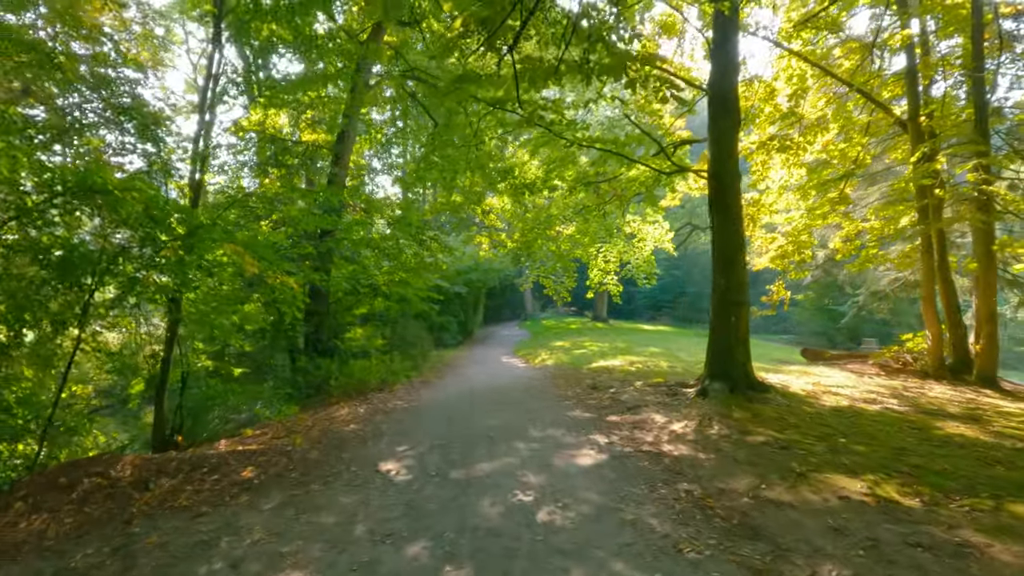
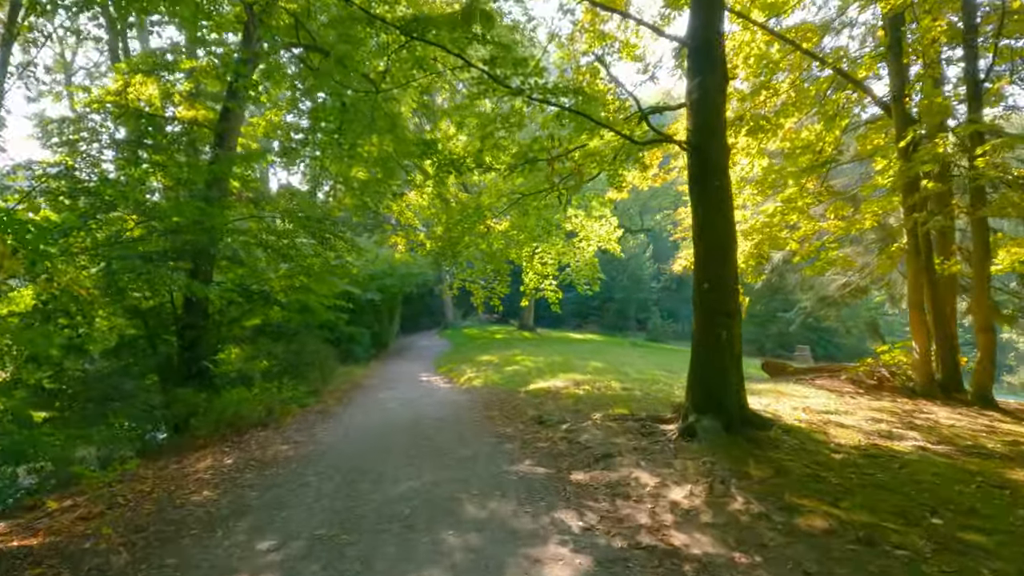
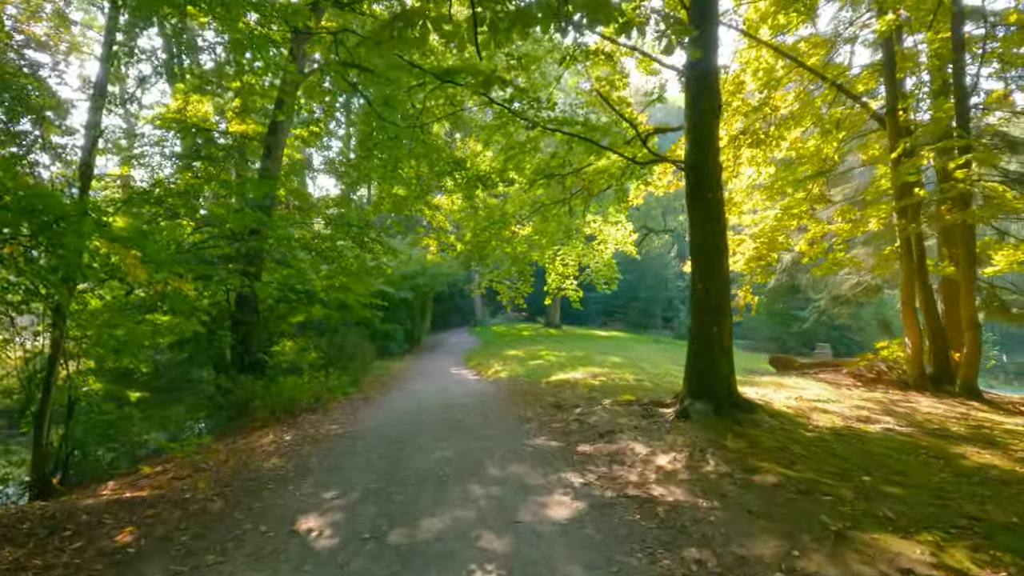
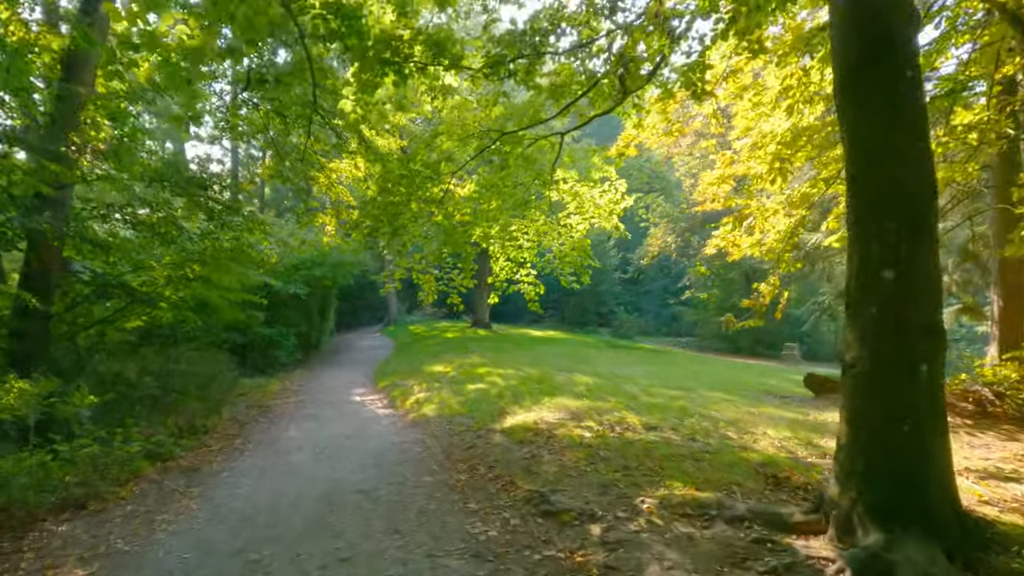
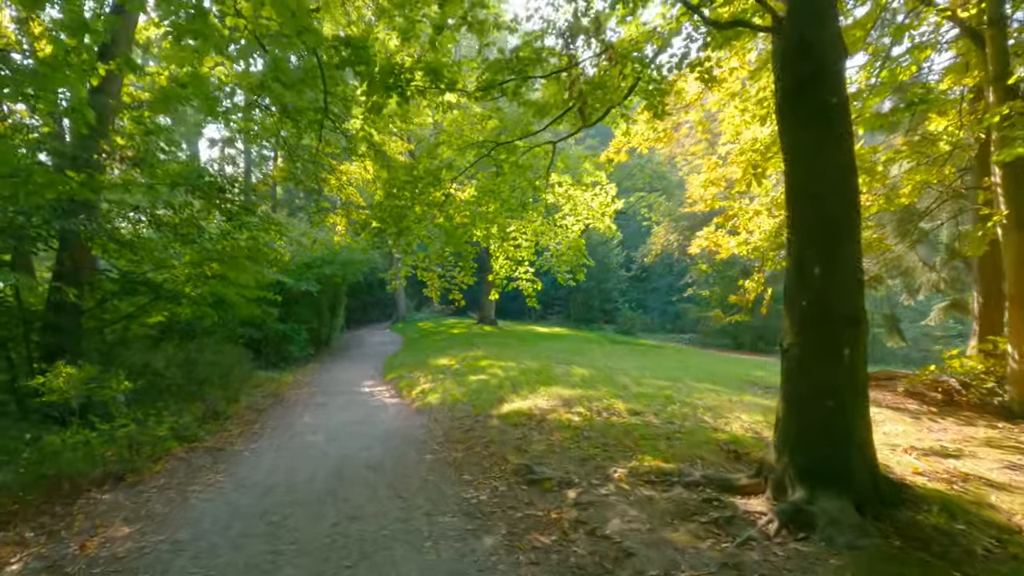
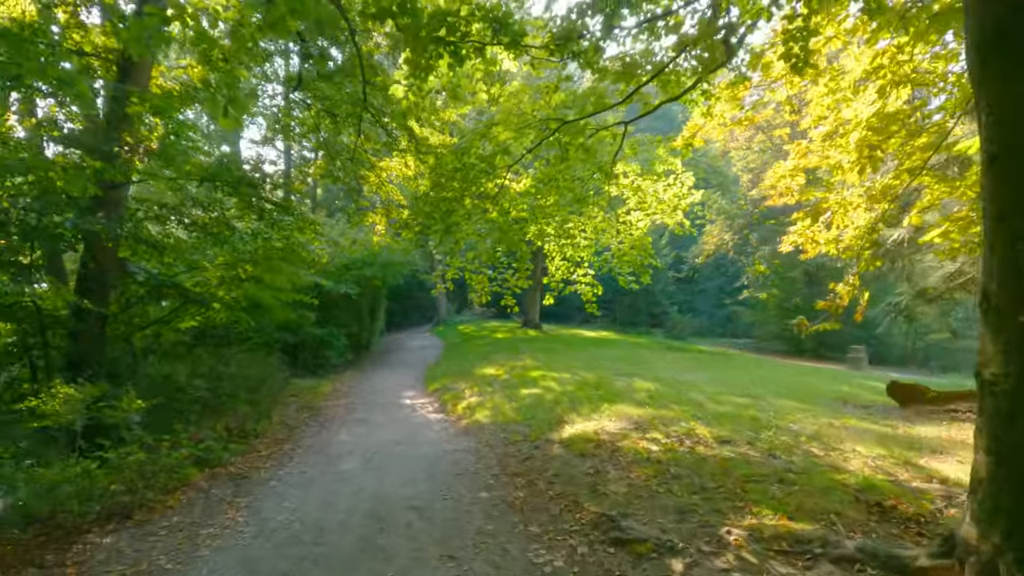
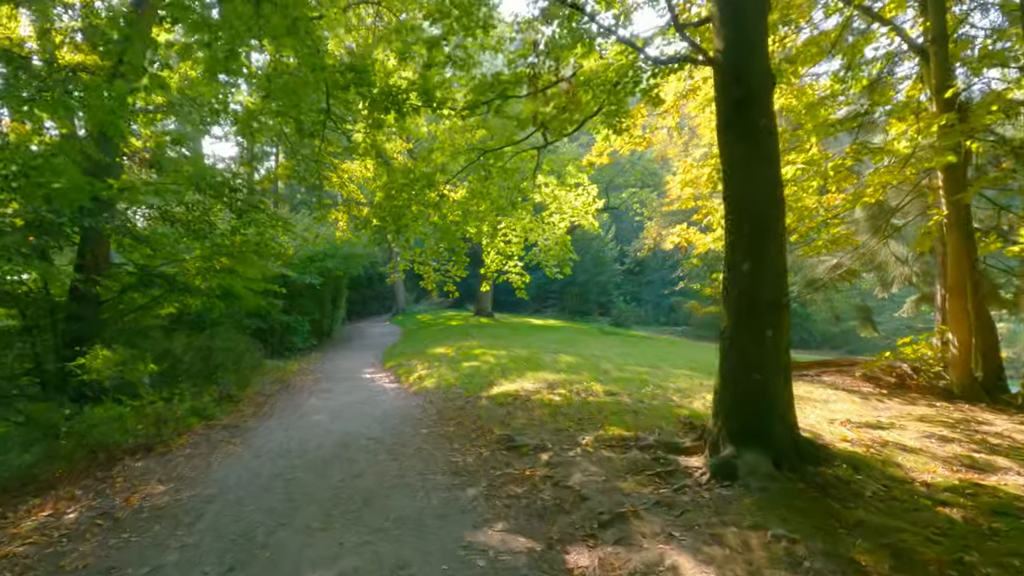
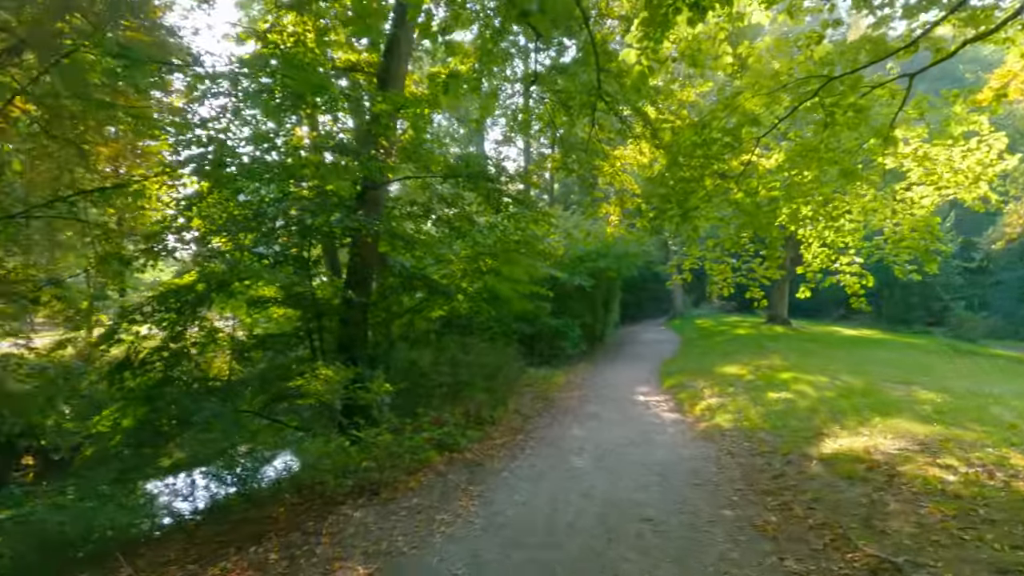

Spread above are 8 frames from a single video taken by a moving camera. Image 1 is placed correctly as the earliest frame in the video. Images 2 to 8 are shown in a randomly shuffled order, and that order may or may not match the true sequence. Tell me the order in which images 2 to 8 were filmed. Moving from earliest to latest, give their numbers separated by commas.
3, 2, 7, 5, 4, 6, 8
